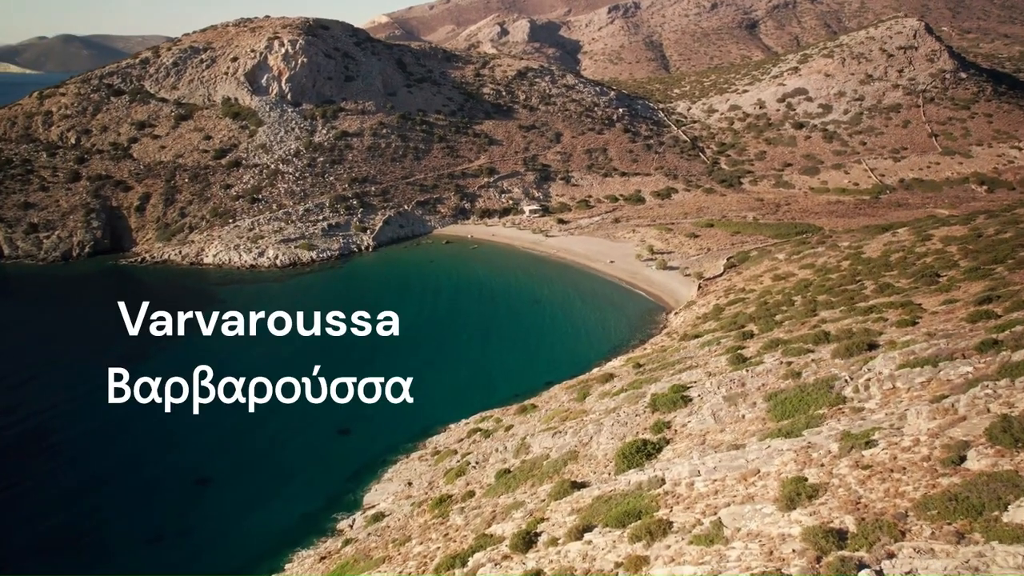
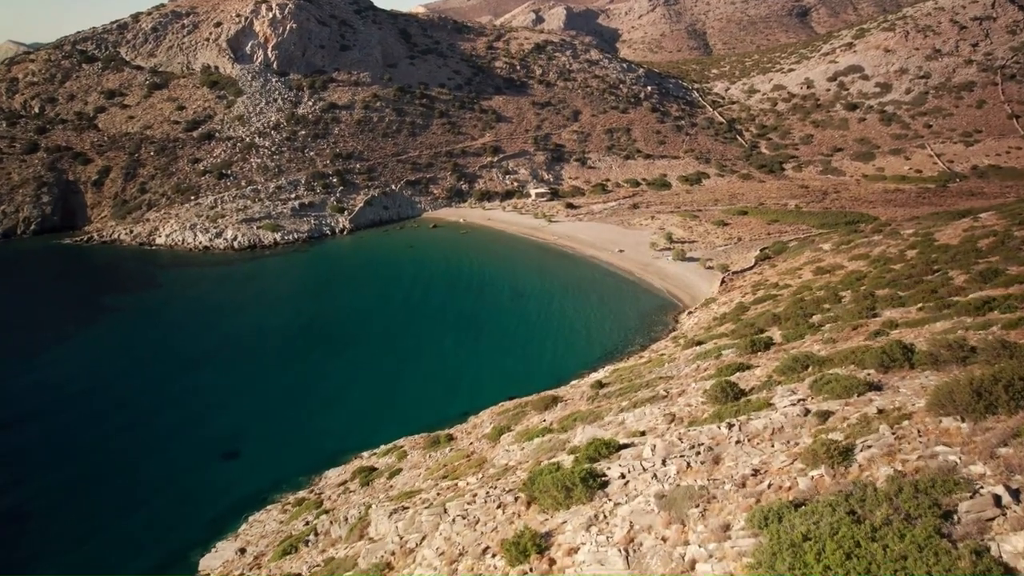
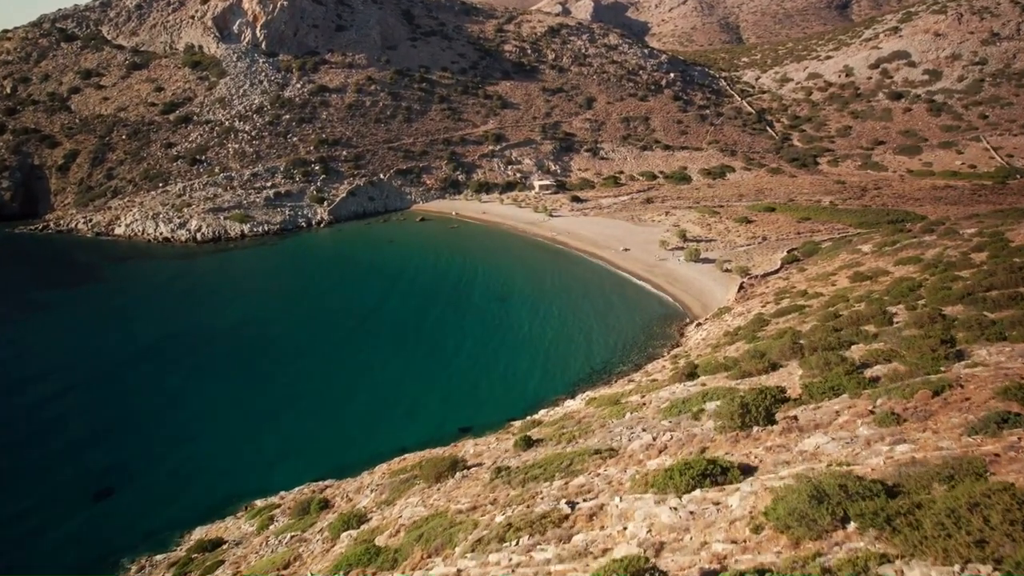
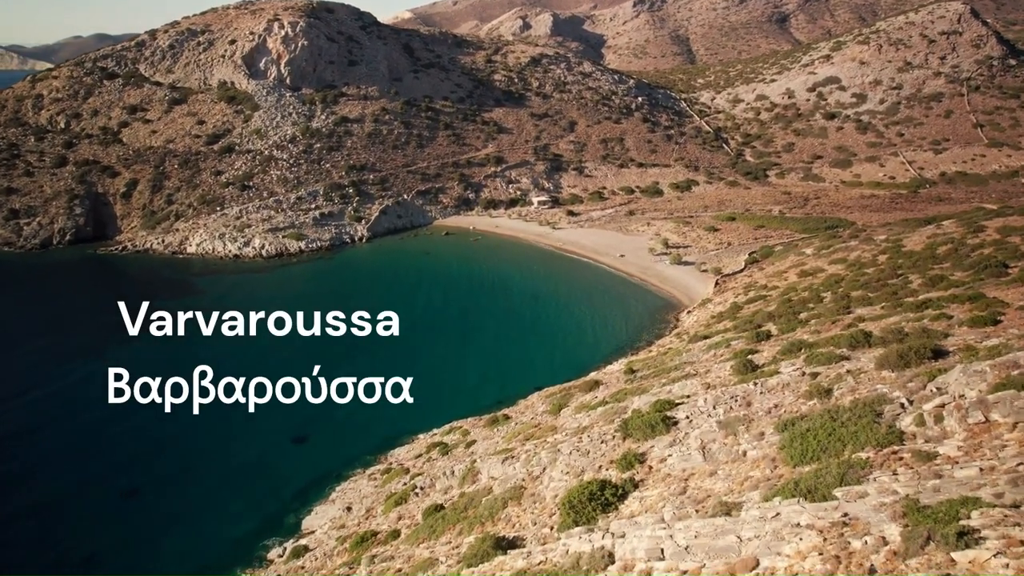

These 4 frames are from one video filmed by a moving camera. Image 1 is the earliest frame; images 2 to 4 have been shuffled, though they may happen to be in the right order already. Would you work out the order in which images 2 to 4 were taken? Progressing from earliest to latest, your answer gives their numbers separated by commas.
4, 2, 3
